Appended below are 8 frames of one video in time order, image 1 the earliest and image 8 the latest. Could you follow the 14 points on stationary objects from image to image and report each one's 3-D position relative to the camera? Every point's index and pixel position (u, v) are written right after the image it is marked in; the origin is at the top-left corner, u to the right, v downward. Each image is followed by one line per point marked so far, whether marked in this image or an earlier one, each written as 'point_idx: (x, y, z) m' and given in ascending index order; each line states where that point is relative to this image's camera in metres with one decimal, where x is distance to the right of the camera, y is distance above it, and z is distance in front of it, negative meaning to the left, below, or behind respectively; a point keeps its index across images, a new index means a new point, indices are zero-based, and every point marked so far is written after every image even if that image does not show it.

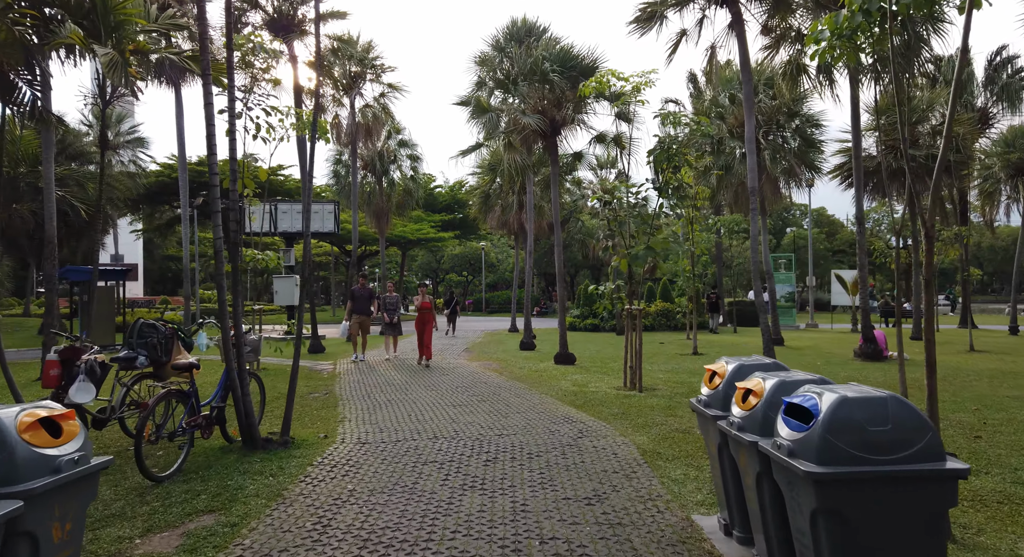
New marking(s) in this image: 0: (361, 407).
0: (-1.7, -1.5, +8.1) m
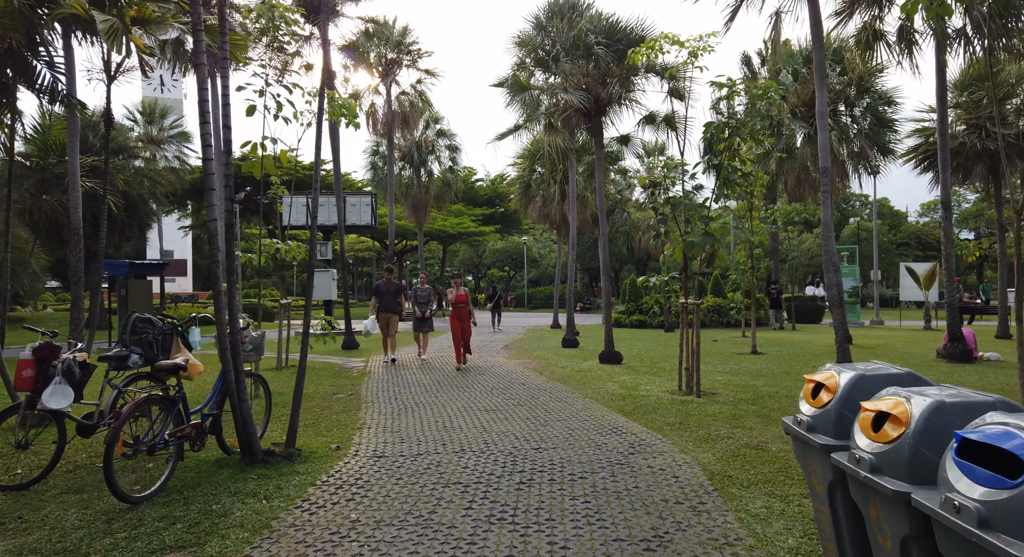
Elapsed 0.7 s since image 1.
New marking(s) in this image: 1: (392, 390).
0: (-1.3, -1.4, +7.3) m
1: (-1.5, -1.4, +8.6) m
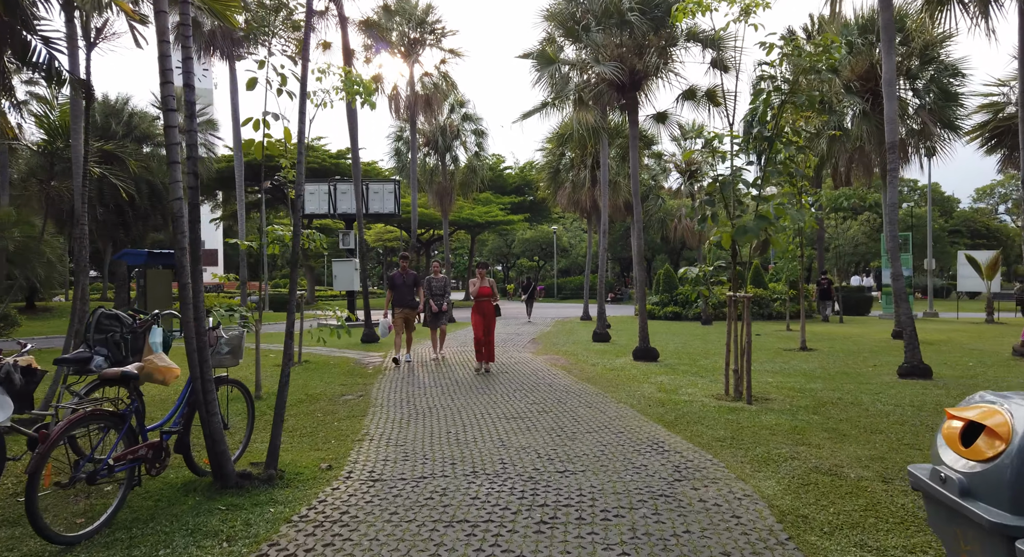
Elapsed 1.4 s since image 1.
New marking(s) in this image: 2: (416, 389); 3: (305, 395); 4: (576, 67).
0: (-1.1, -1.3, +6.5) m
1: (-1.2, -1.3, +7.8) m
2: (-1.1, -1.3, +8.1) m
3: (-2.3, -1.3, +7.8) m
4: (+1.0, +3.4, +11.2) m
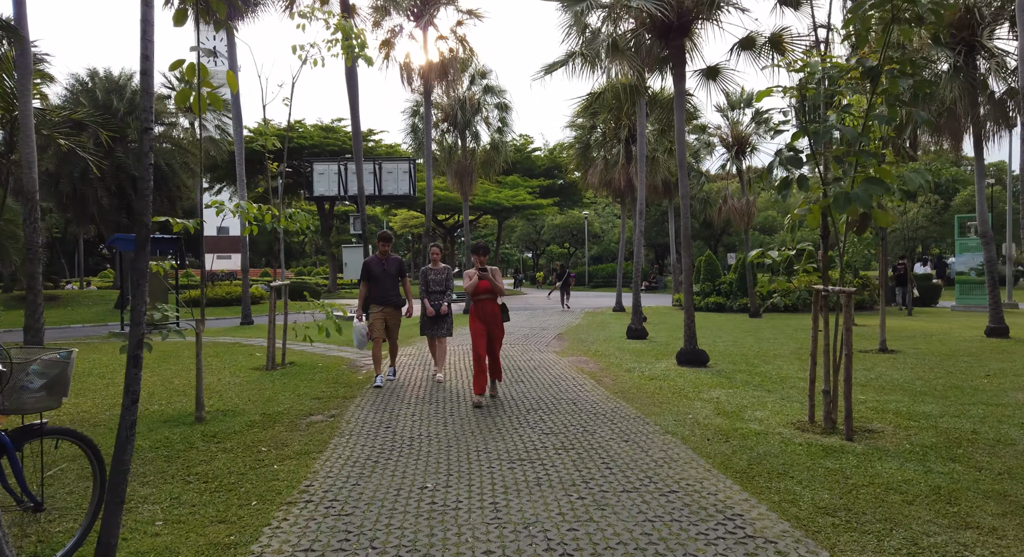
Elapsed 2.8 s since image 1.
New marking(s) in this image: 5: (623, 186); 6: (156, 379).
0: (-1.1, -1.2, +4.7) m
1: (-1.1, -1.2, +6.0) m
2: (-1.0, -1.2, +6.3) m
3: (-2.2, -1.2, +6.1) m
4: (+1.3, +3.5, +9.3) m
5: (+3.1, +2.5, +19.4) m
6: (-4.4, -1.2, +8.6) m
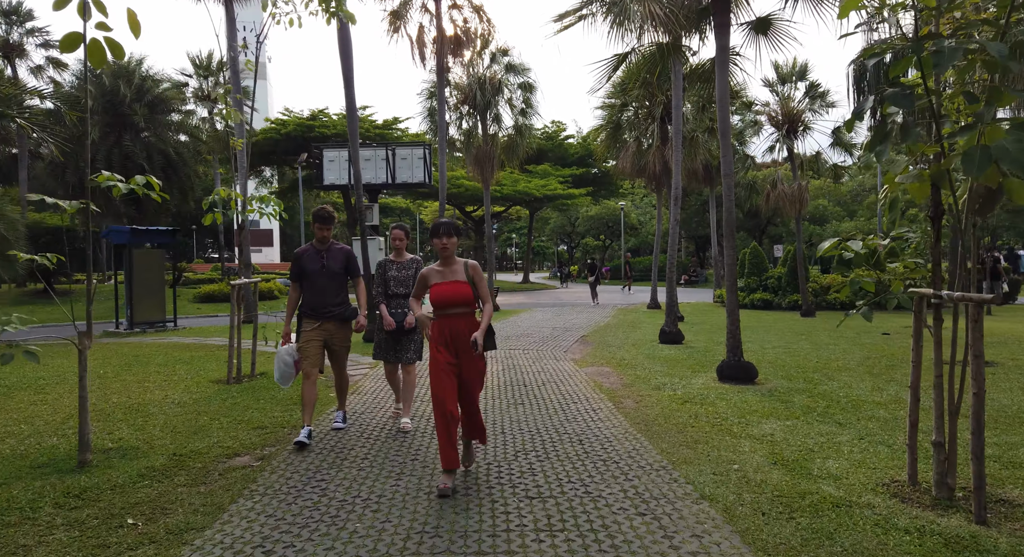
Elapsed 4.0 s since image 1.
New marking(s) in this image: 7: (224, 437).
0: (-1.3, -1.2, +3.2) m
1: (-1.2, -1.2, +4.5) m
2: (-1.1, -1.2, +4.8) m
3: (-2.3, -1.2, +4.6) m
4: (+1.3, +3.6, +7.6) m
5: (+3.7, +2.7, +17.6) m
6: (-4.3, -1.2, +7.3) m
7: (-2.2, -1.2, +5.4) m
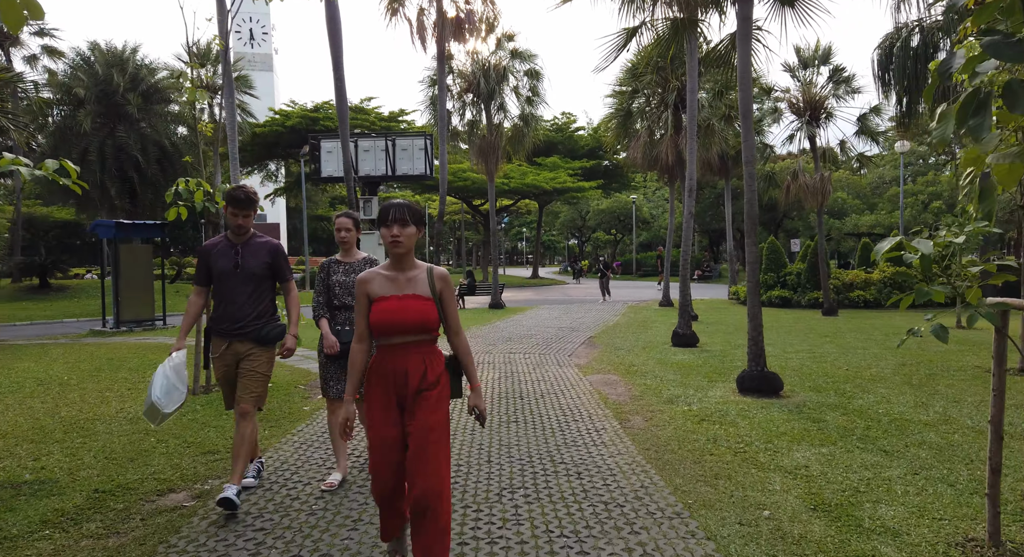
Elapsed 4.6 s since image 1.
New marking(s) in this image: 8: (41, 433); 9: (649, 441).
0: (-1.4, -1.3, +2.5) m
1: (-1.3, -1.2, +3.8) m
2: (-1.2, -1.2, +4.1) m
3: (-2.4, -1.2, +3.9) m
4: (+1.3, +3.6, +6.7) m
5: (+3.8, +2.8, +16.7) m
6: (-4.4, -1.2, +6.6) m
7: (-2.3, -1.2, +4.6) m
8: (-3.7, -1.2, +5.6) m
9: (+1.0, -1.2, +5.2) m
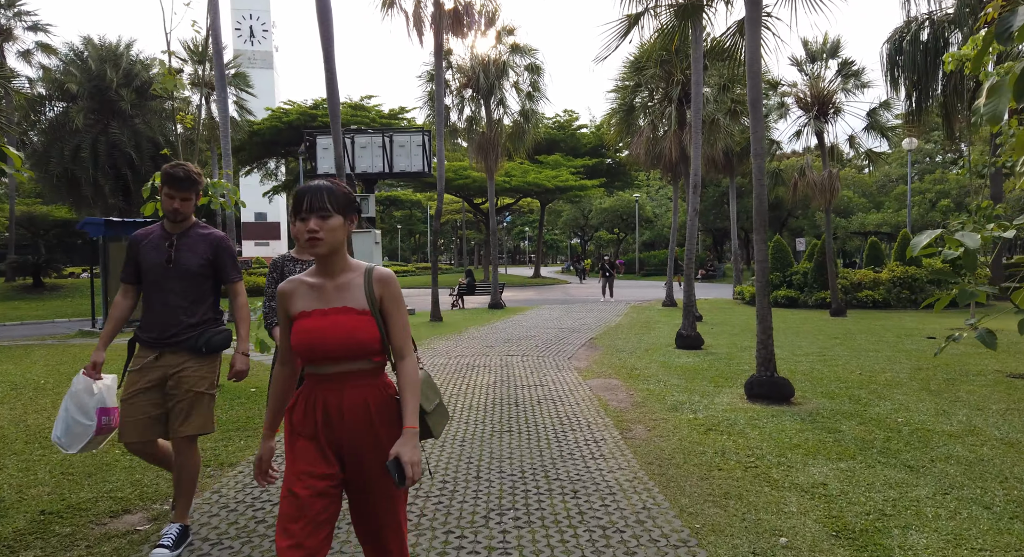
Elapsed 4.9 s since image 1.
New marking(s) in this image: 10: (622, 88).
0: (-1.4, -1.3, +2.1) m
1: (-1.4, -1.2, +3.4) m
2: (-1.2, -1.2, +3.7) m
3: (-2.4, -1.2, +3.5) m
4: (+1.2, +3.6, +6.3) m
5: (+3.8, +2.8, +16.3) m
6: (-4.4, -1.2, +6.2) m
7: (-2.3, -1.2, +4.2) m
8: (-3.8, -1.2, +5.2) m
9: (+1.0, -1.2, +4.8) m
10: (+2.4, +4.2, +15.5) m
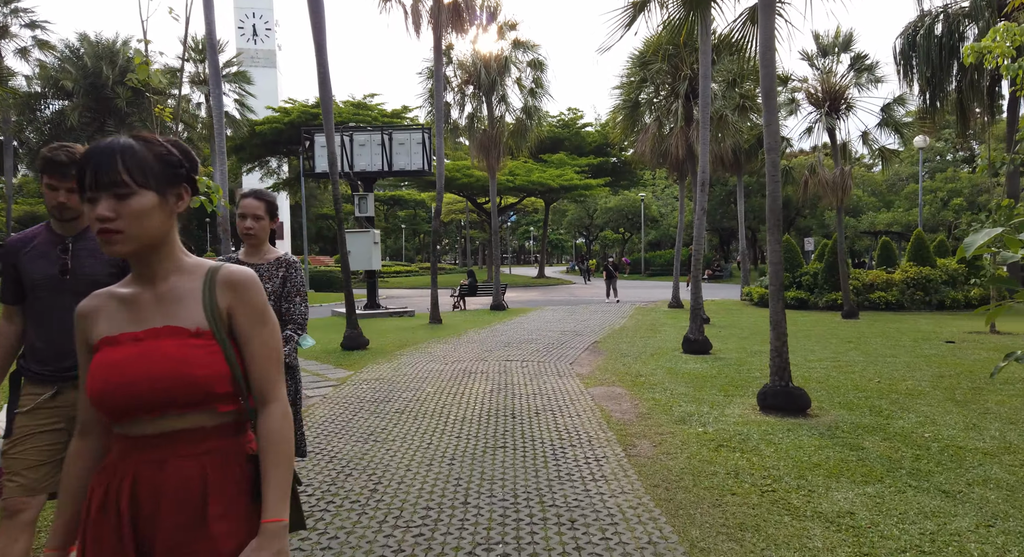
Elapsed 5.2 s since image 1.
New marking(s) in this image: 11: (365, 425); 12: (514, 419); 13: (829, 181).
0: (-1.5, -1.3, +1.7) m
1: (-1.4, -1.3, +3.0) m
2: (-1.3, -1.2, +3.3) m
3: (-2.5, -1.3, +3.1) m
4: (+1.2, +3.6, +5.9) m
5: (+3.8, +2.8, +15.9) m
6: (-4.5, -1.2, +5.8) m
7: (-2.4, -1.2, +3.9) m
8: (-3.8, -1.2, +4.8) m
9: (+0.9, -1.2, +4.4) m
10: (+2.4, +4.2, +15.1) m
11: (-0.9, -1.0, +5.5) m
12: (0.0, -1.2, +6.0) m
13: (+6.9, +2.1, +15.4) m
